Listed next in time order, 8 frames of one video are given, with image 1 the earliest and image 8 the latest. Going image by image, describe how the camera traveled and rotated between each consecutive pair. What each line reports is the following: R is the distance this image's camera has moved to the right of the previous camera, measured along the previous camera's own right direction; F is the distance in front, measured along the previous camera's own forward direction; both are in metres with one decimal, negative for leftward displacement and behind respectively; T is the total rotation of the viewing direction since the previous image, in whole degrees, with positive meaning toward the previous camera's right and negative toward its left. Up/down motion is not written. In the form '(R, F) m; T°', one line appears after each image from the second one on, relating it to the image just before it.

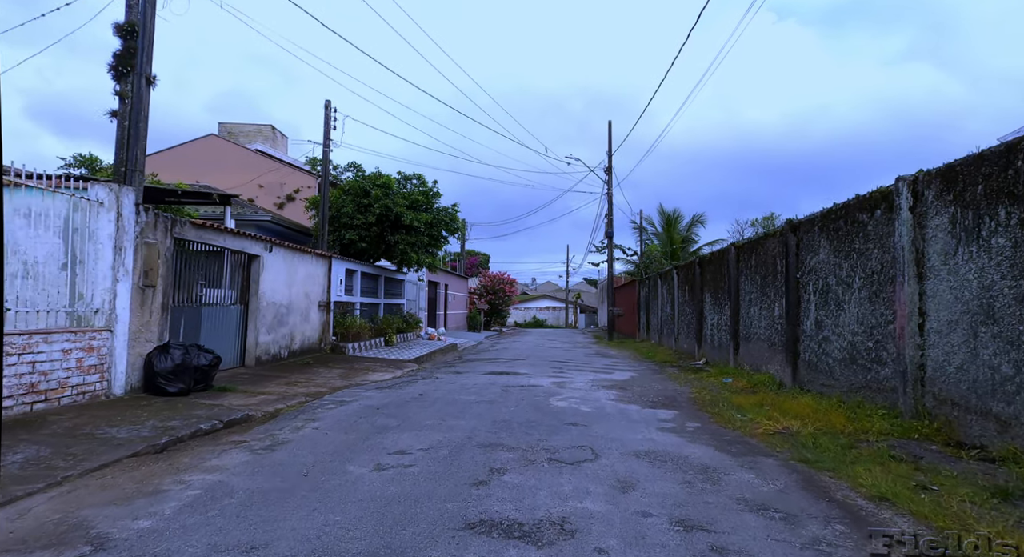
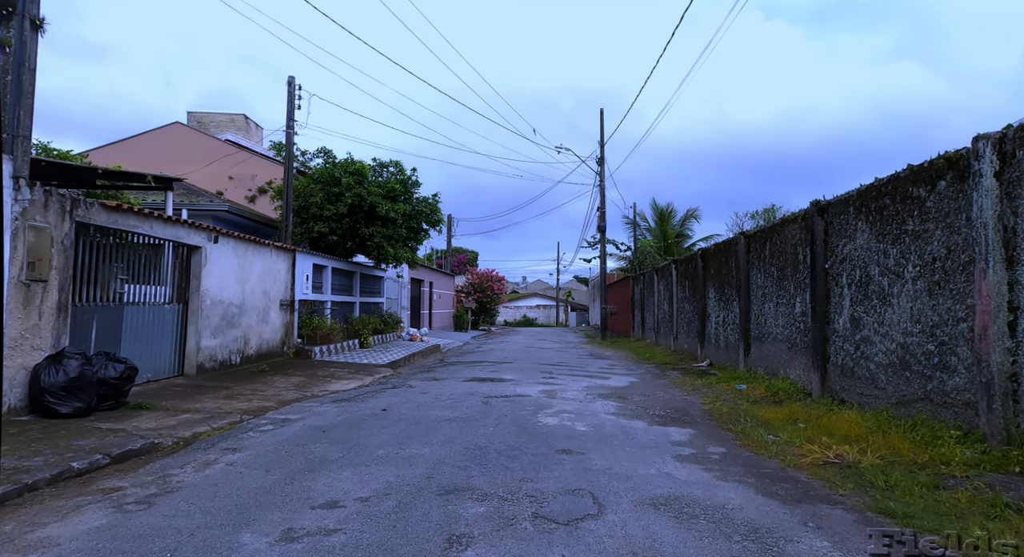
(+0.1, +1.3) m; +1°
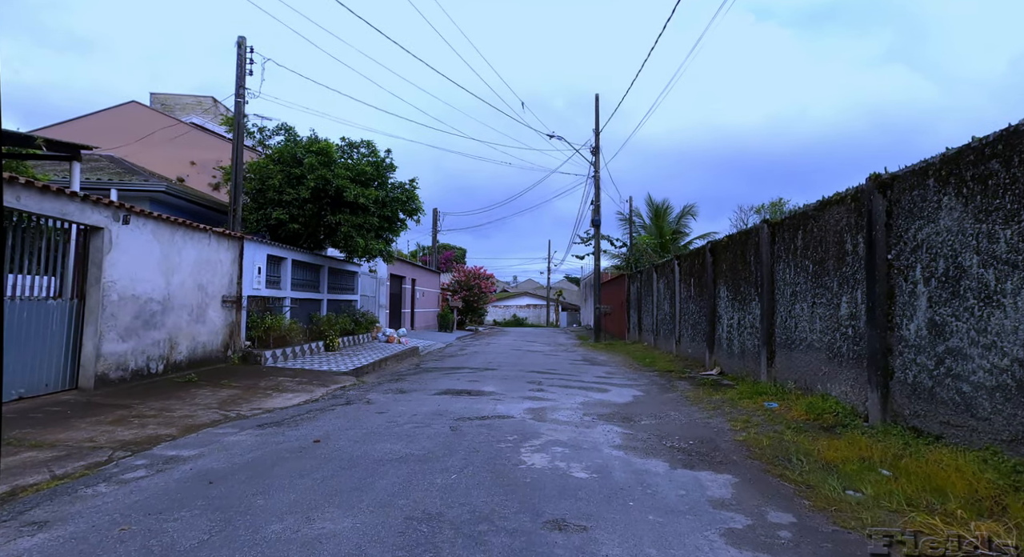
(+0.1, +1.7) m; +1°
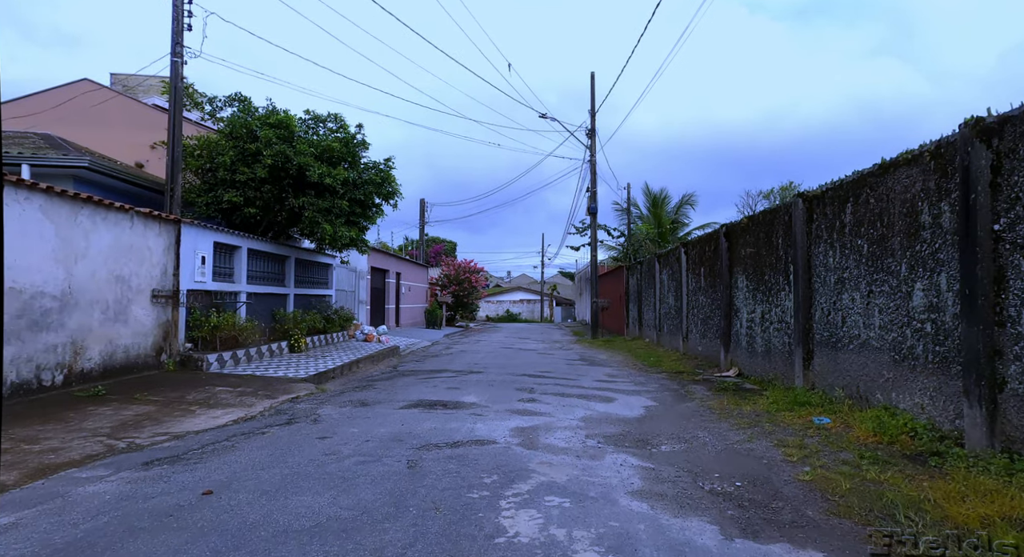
(+0.1, +1.6) m; +1°
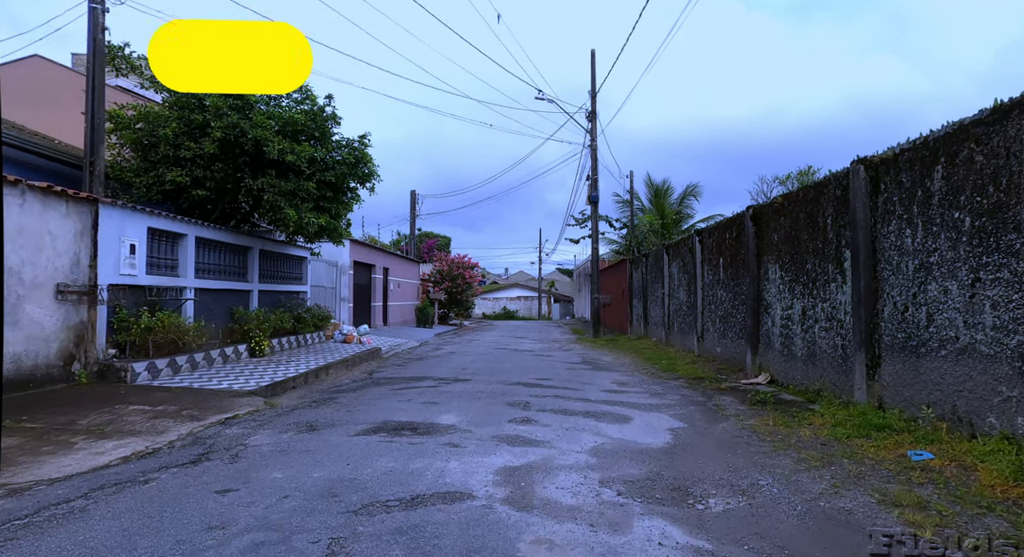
(+0.1, +1.6) m; 0°
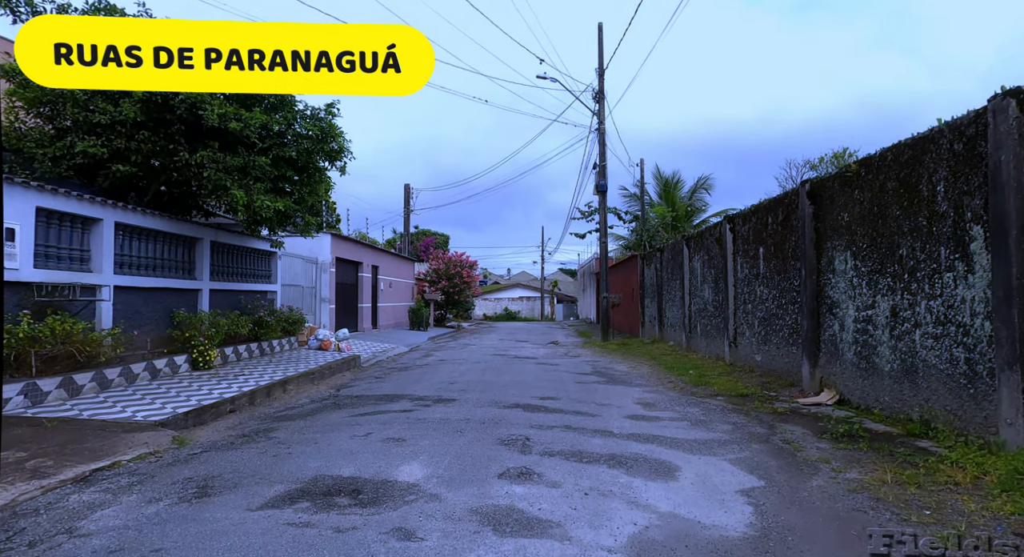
(+0.1, +1.9) m; 0°
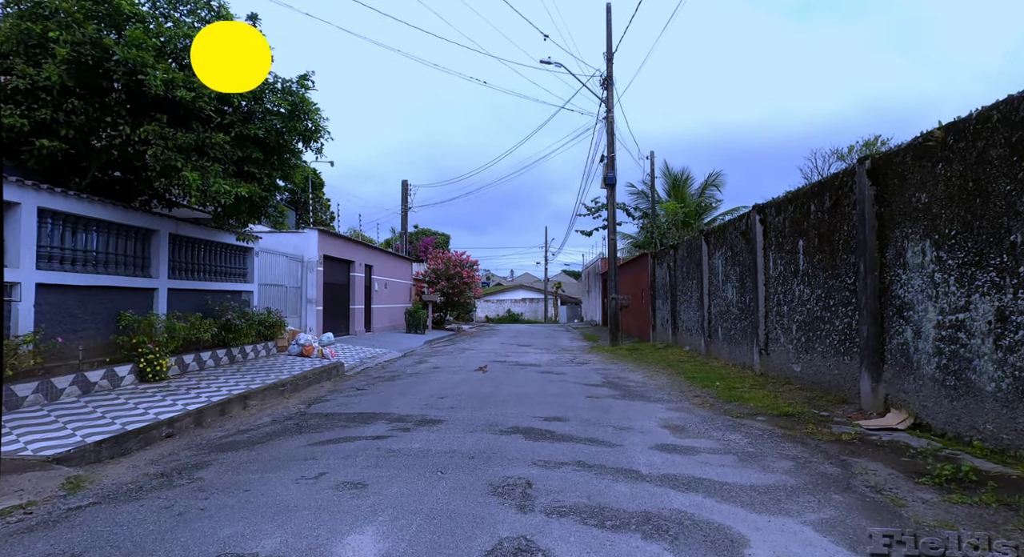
(0.0, +1.3) m; 0°
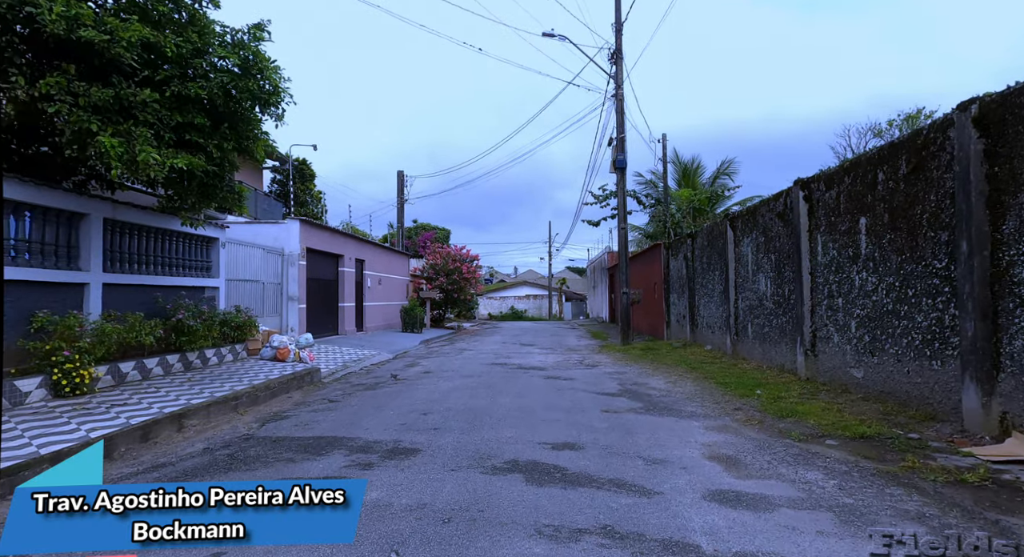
(+0.1, +1.5) m; 0°
